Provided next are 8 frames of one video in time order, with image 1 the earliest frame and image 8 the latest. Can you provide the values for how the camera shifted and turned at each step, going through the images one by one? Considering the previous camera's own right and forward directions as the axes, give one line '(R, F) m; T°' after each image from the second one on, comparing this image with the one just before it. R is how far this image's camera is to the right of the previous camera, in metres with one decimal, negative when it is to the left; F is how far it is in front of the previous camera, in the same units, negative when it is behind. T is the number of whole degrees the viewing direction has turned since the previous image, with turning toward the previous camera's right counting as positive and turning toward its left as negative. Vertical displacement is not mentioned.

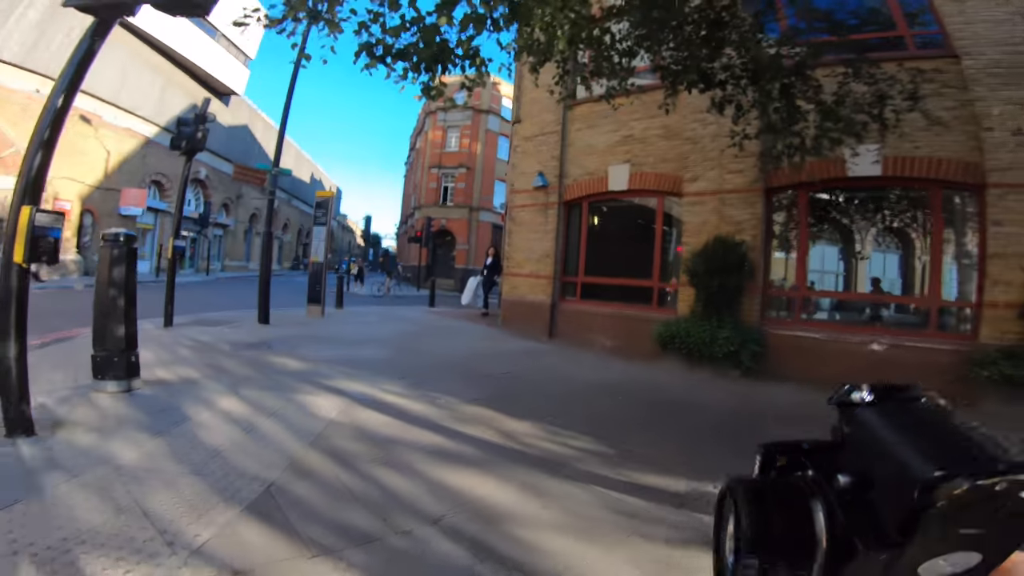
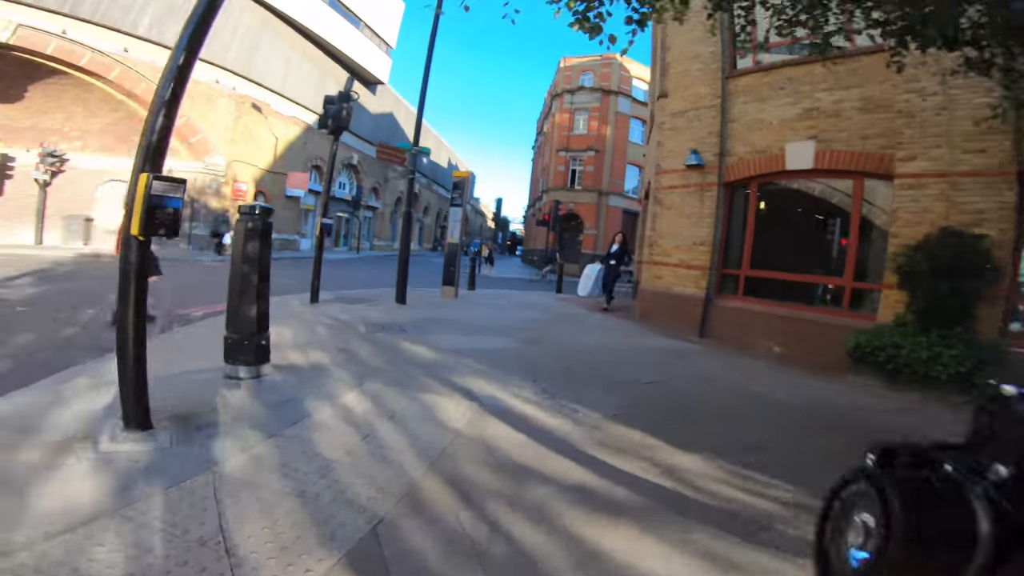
(-0.3, +0.9) m; -14°
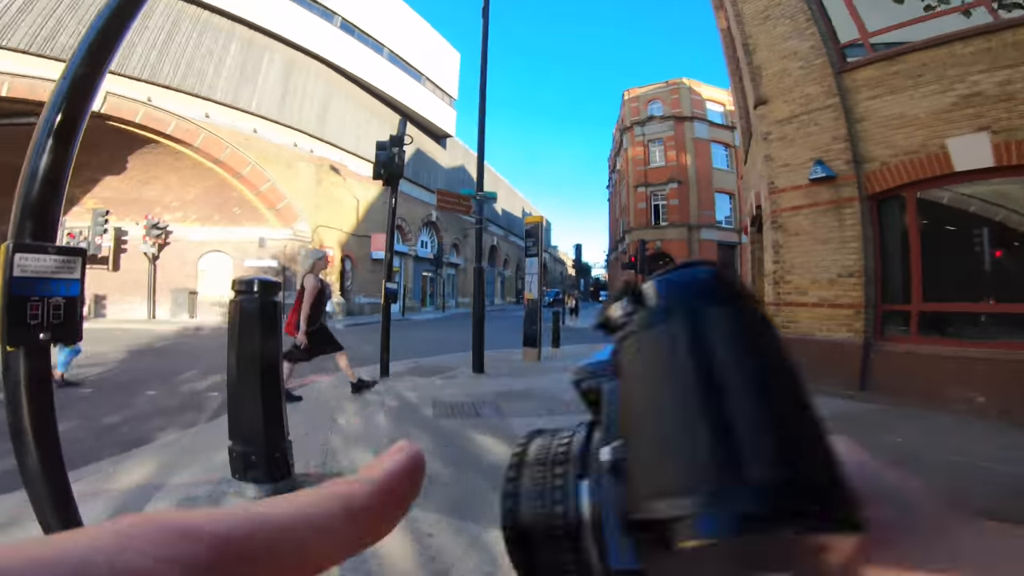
(0.0, +1.3) m; -9°
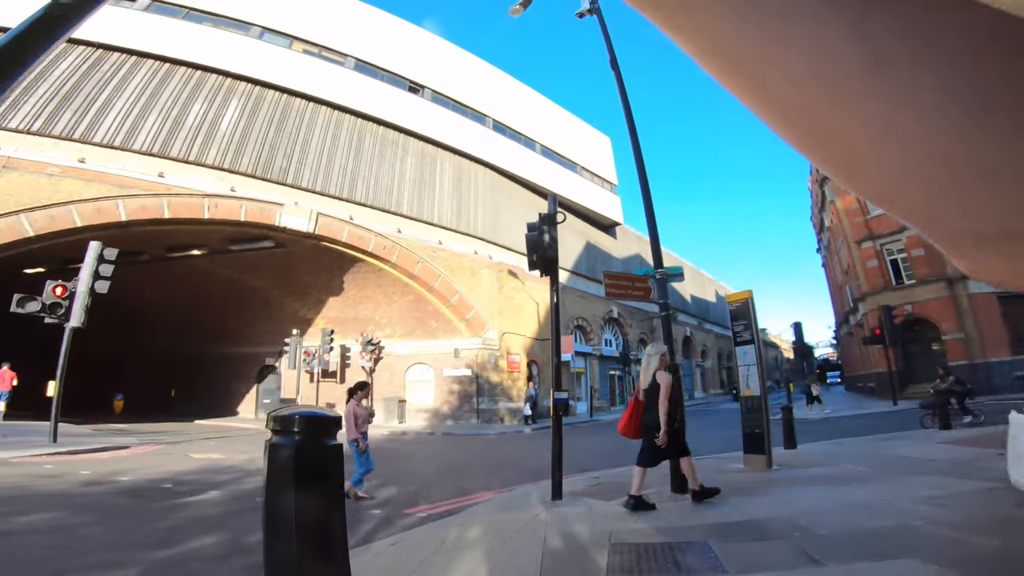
(+0.1, +1.3) m; -21°
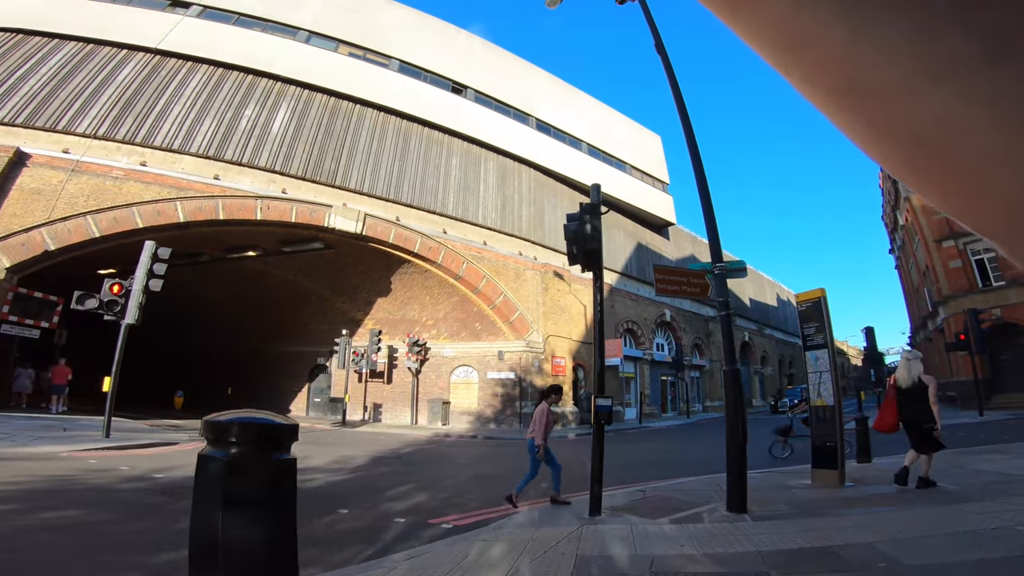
(+0.2, +0.4) m; -6°
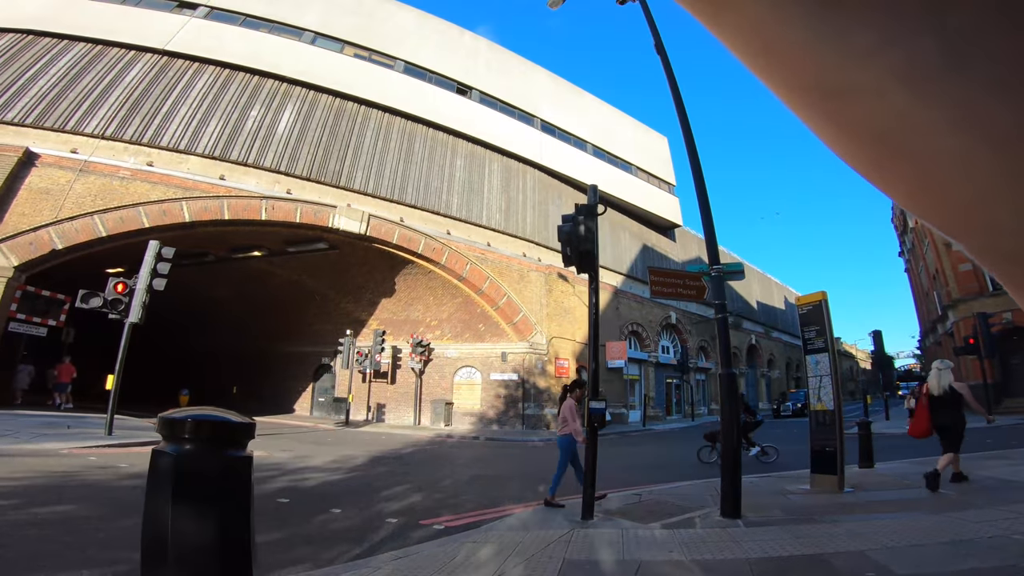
(+0.1, 0.0) m; -1°
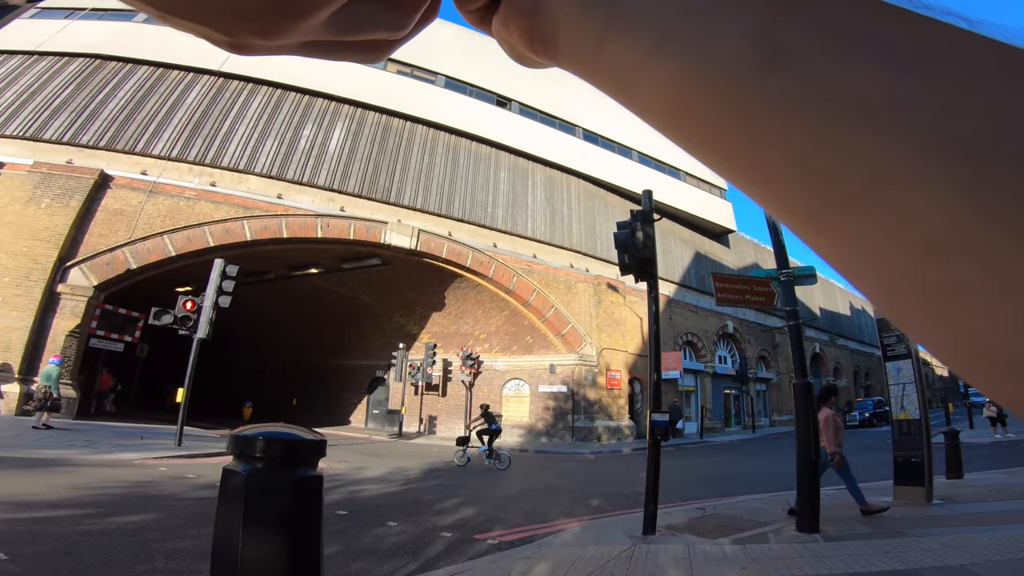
(-0.1, +0.1) m; -5°
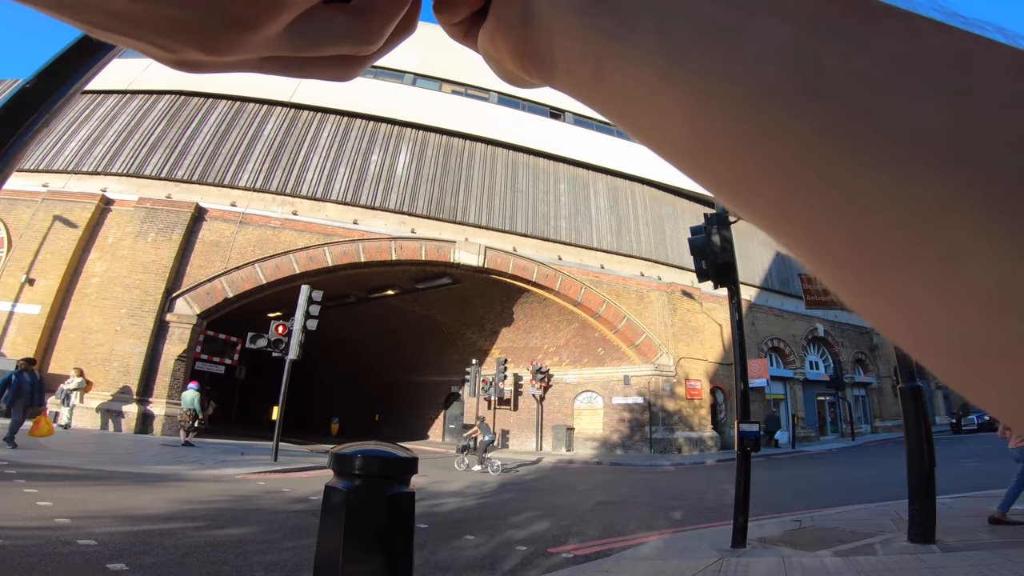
(0.0, -0.1) m; -7°
